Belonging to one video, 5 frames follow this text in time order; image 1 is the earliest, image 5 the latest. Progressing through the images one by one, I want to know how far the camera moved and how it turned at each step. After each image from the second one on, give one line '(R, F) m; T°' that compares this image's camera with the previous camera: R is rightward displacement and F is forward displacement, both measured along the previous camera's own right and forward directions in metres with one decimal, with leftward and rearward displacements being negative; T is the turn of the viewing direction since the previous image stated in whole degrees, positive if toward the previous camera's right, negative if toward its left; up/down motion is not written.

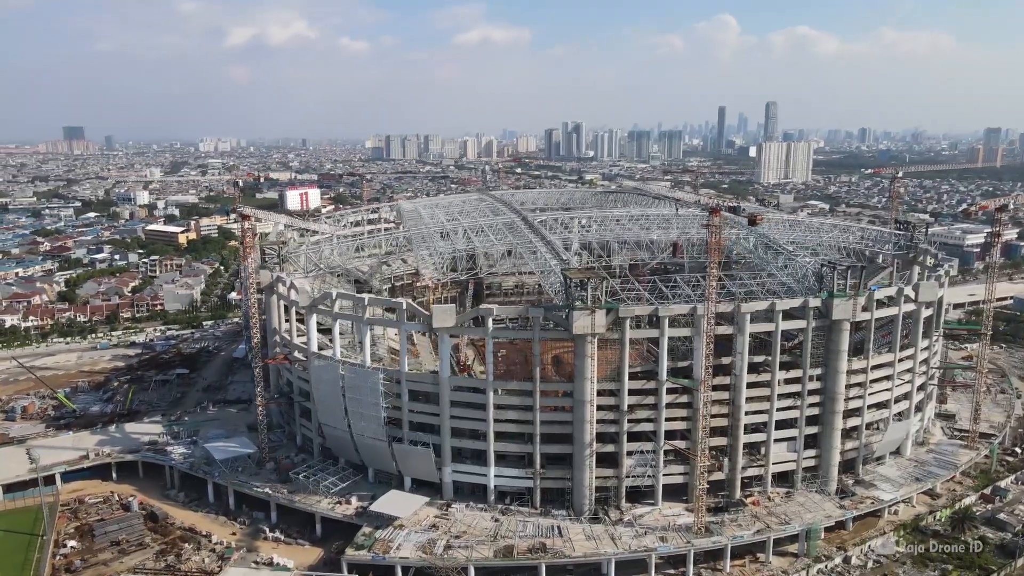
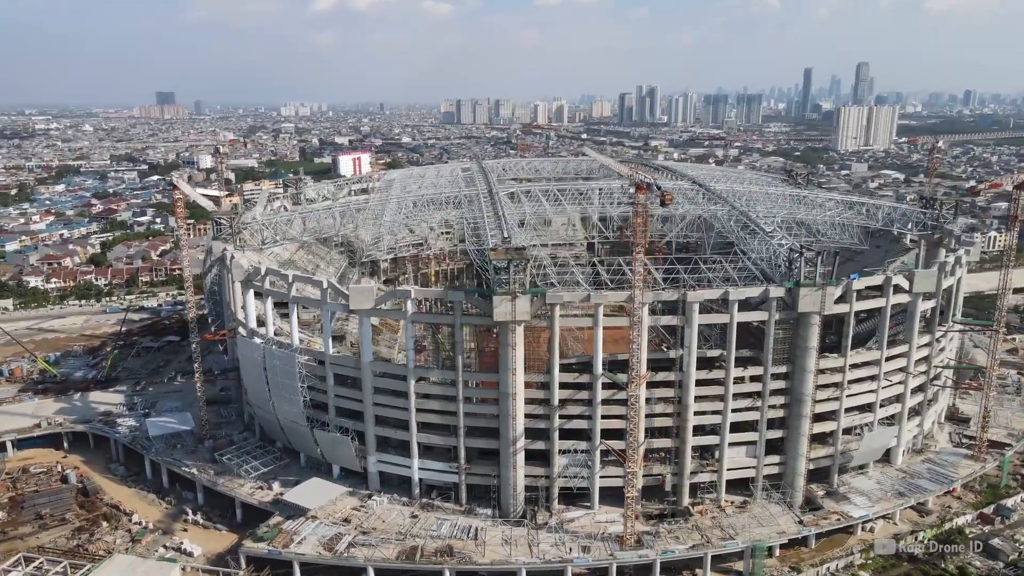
(+9.3, +4.8) m; -6°
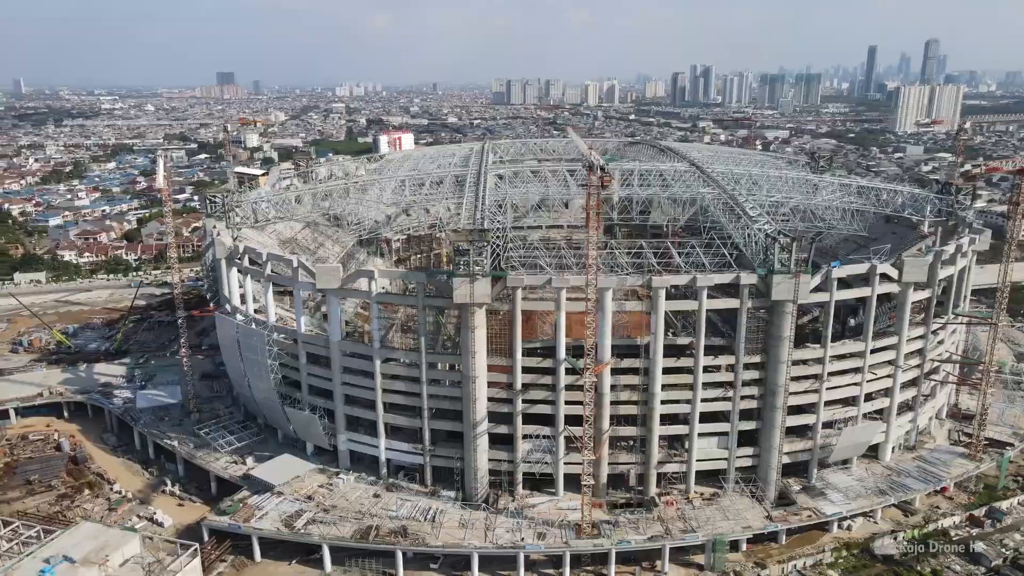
(+5.3, +0.9) m; -4°
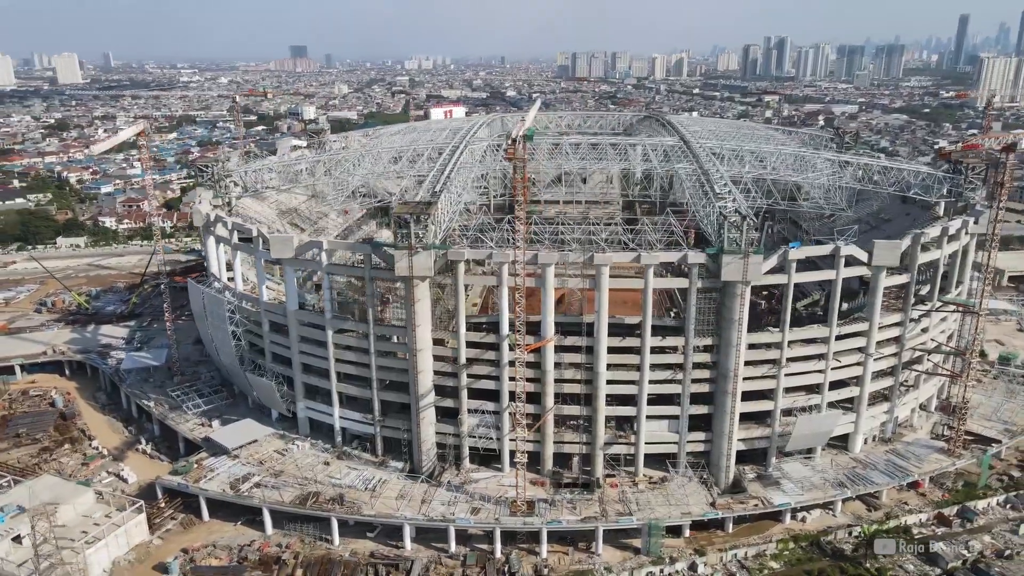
(+7.1, +0.9) m; -5°
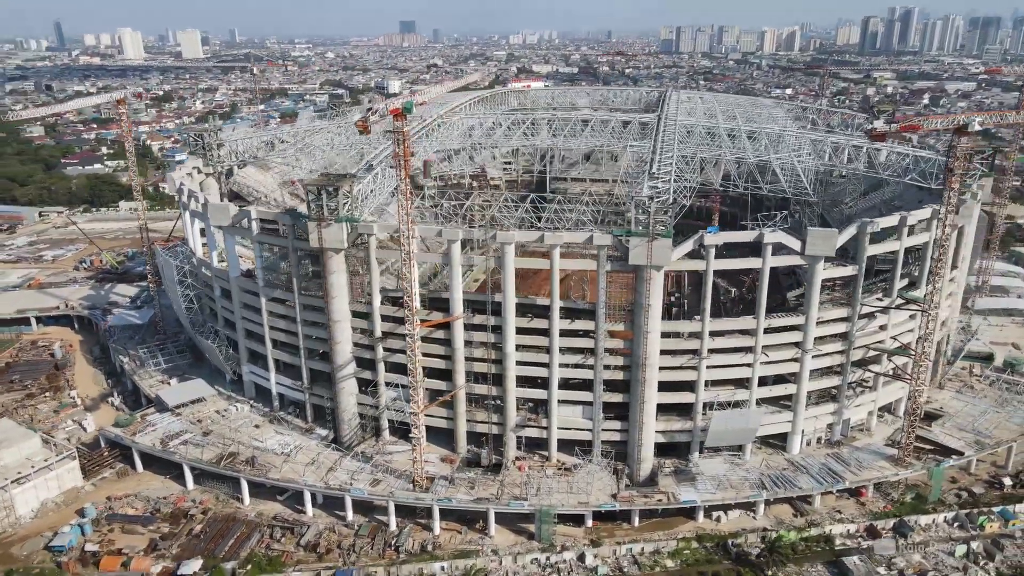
(+10.9, +1.4) m; -8°
